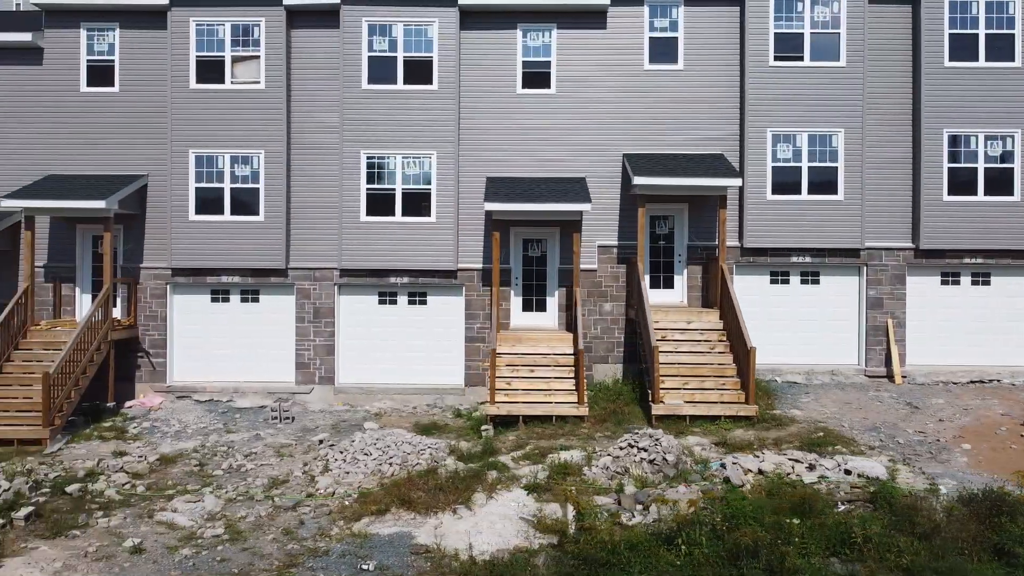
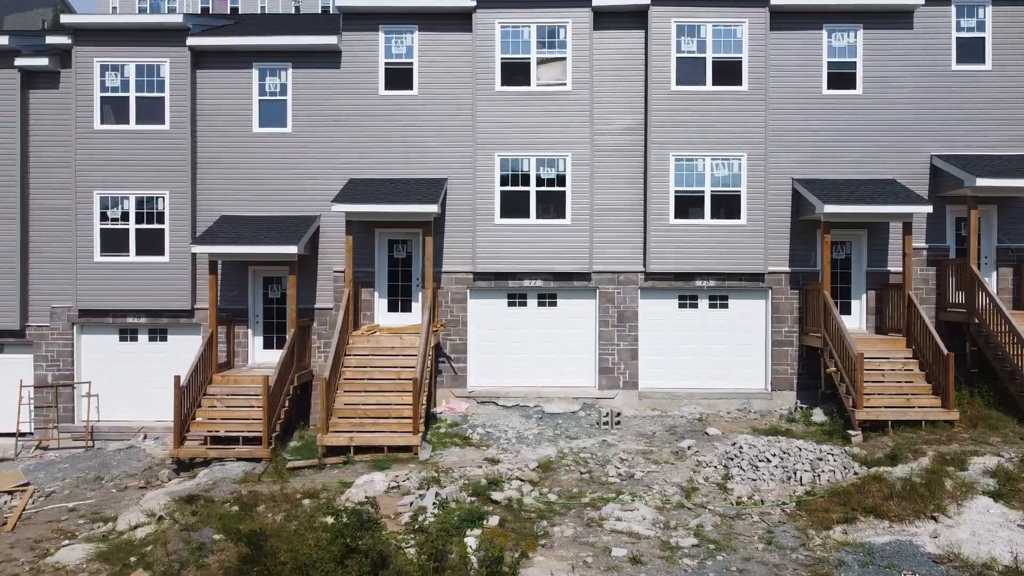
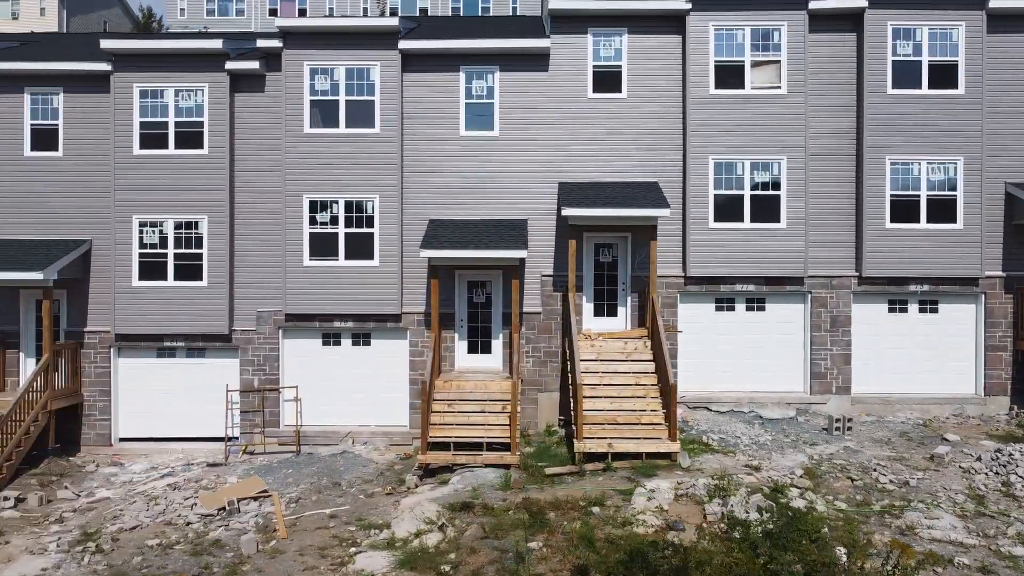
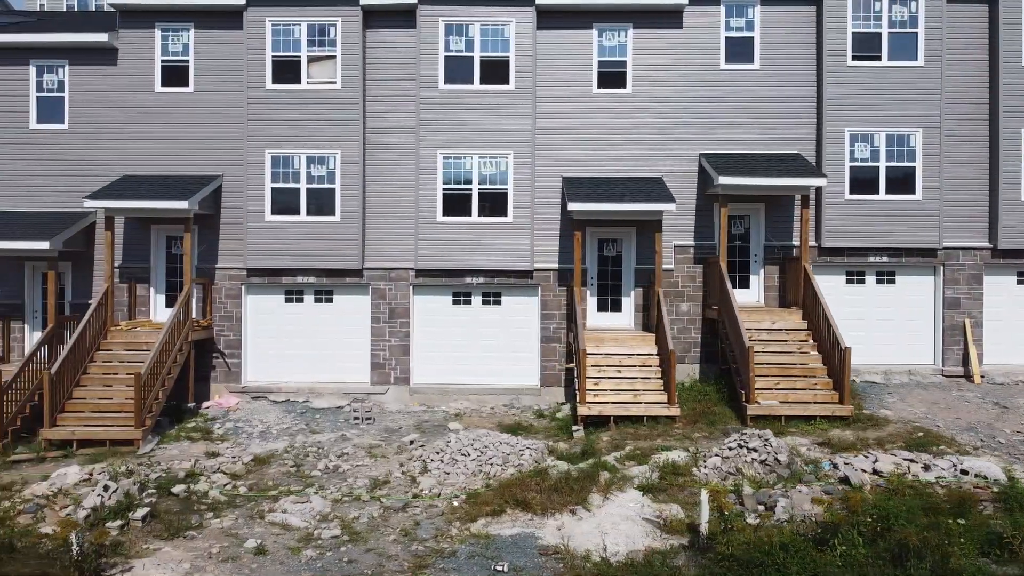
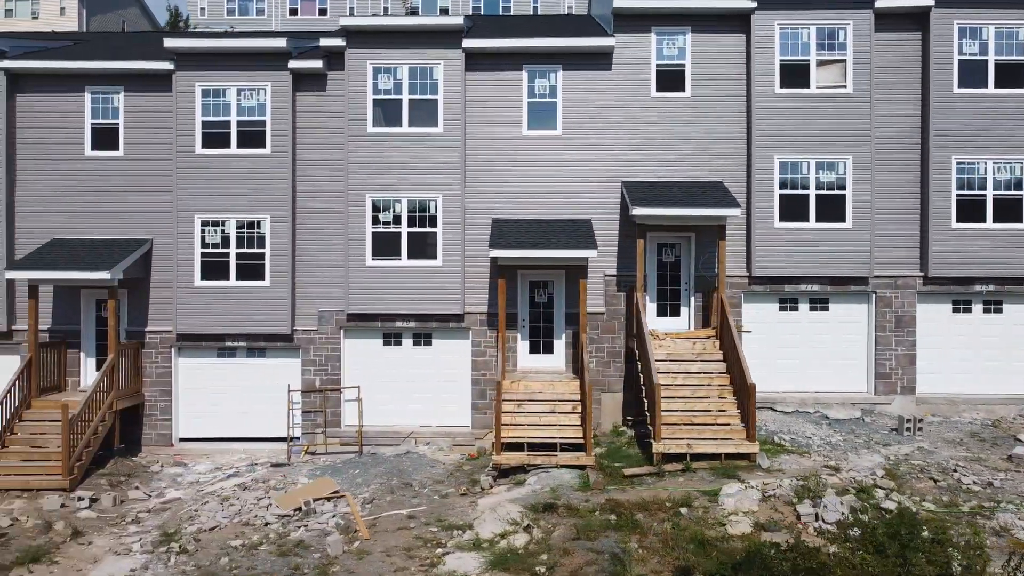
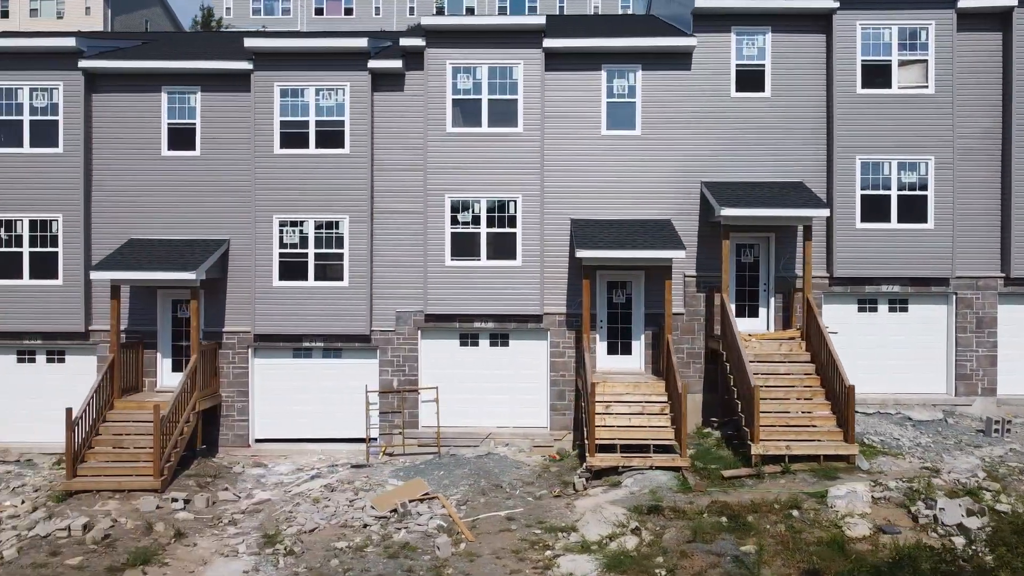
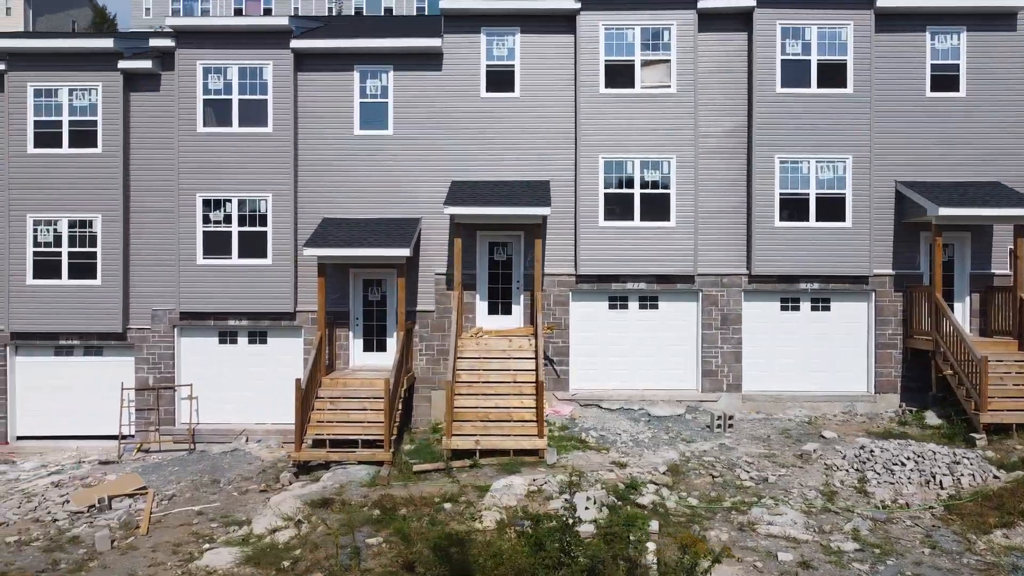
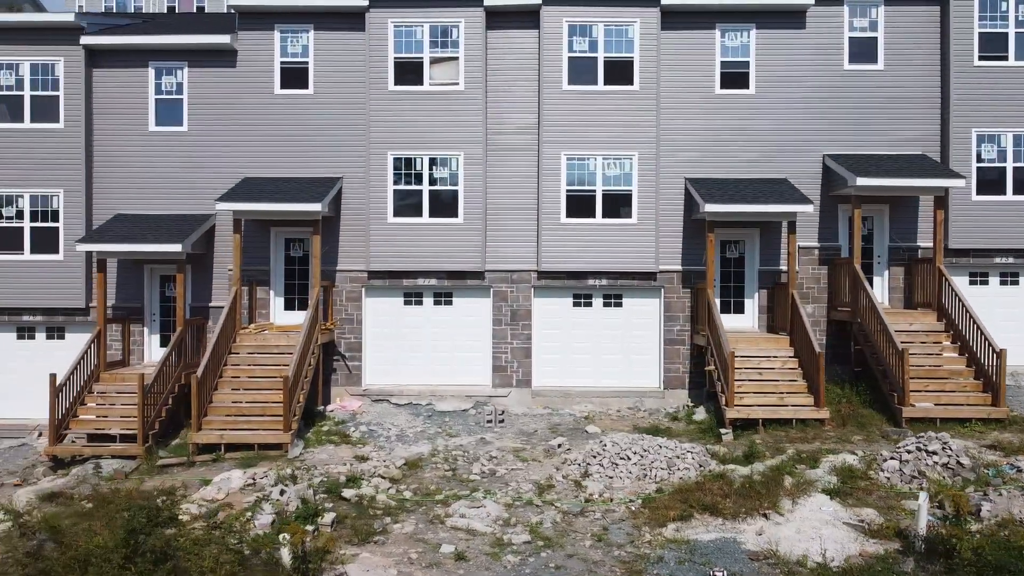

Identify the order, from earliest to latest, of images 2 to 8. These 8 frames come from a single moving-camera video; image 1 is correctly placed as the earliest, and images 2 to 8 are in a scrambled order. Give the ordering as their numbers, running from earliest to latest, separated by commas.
4, 8, 2, 7, 3, 5, 6
